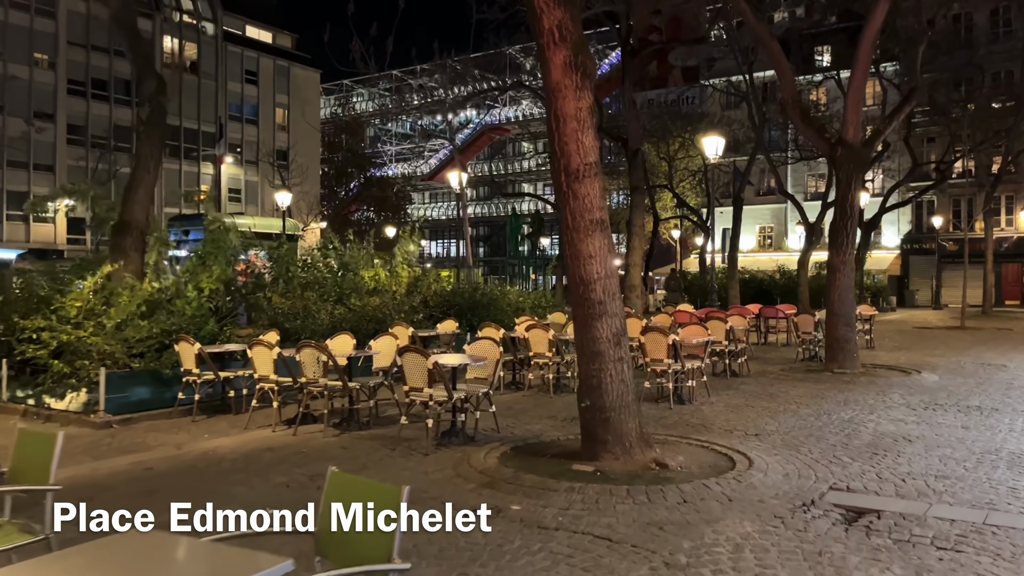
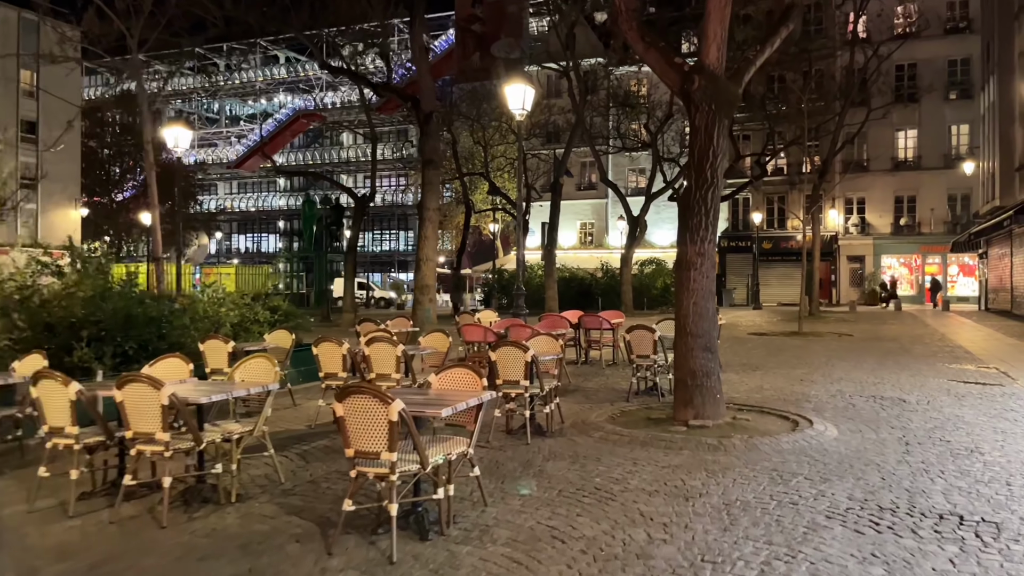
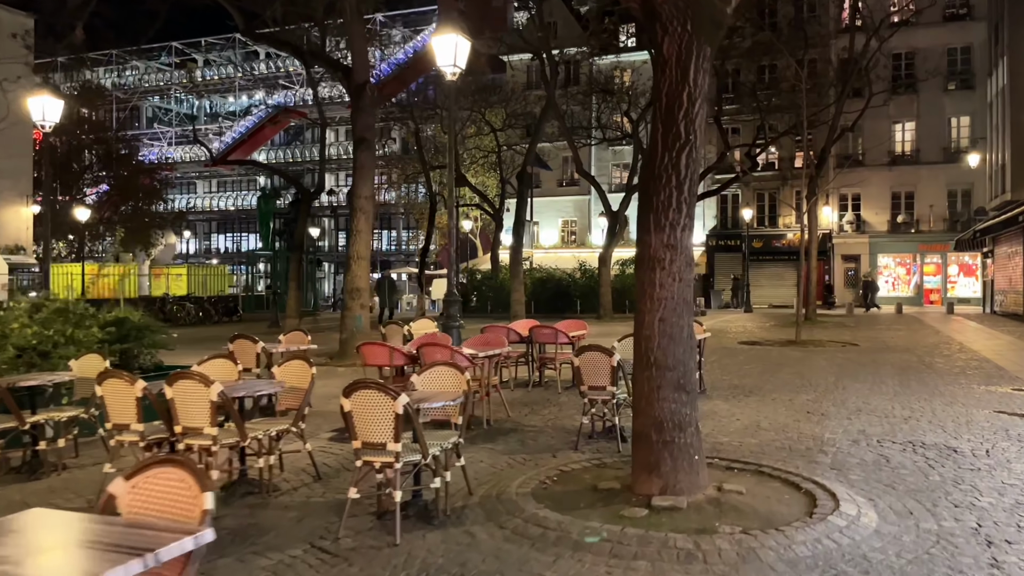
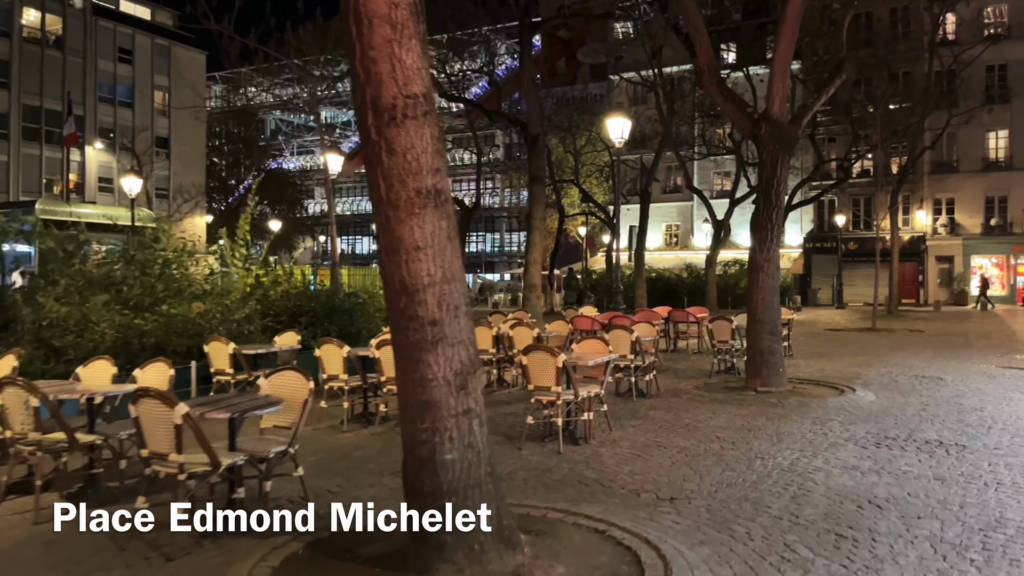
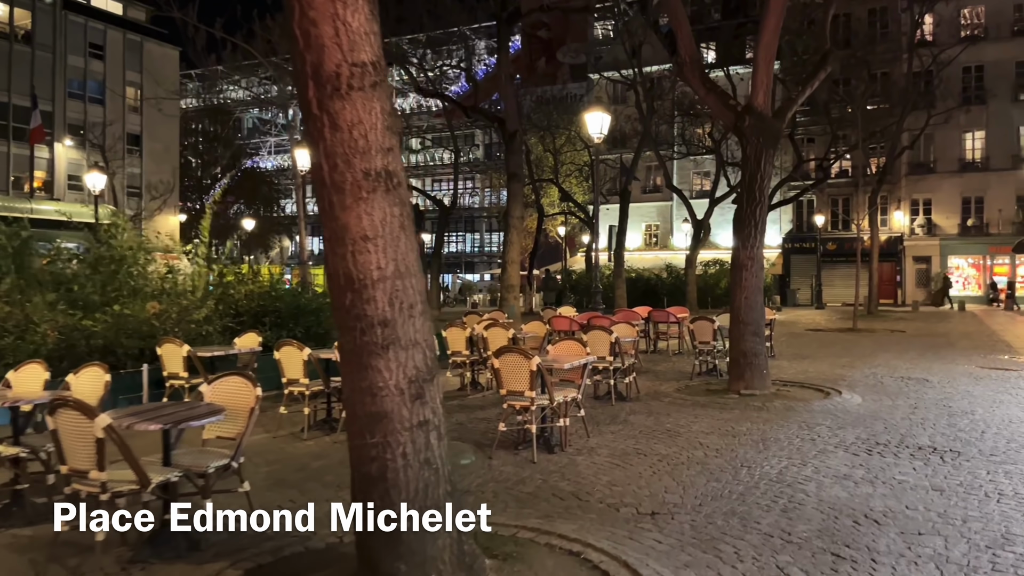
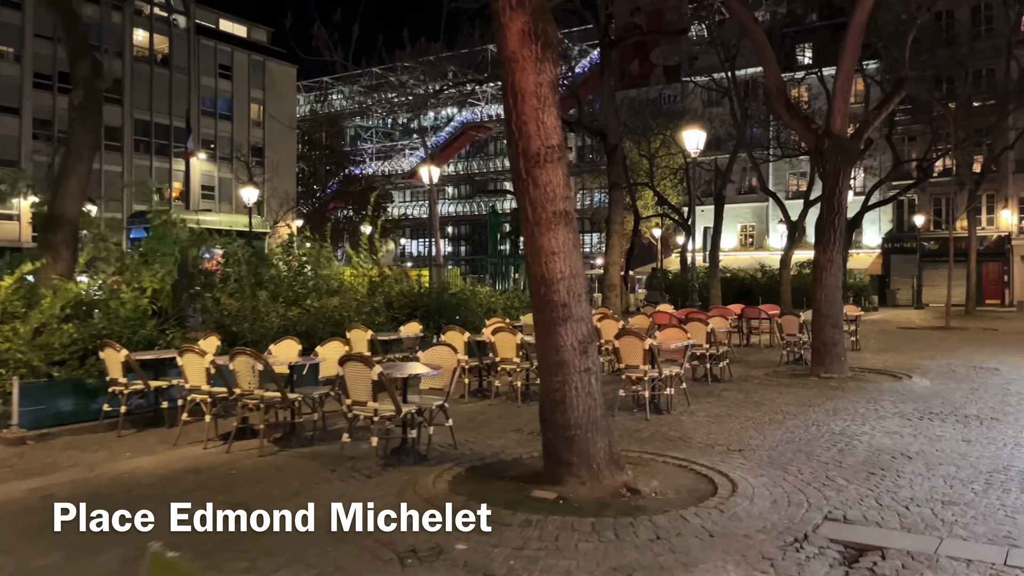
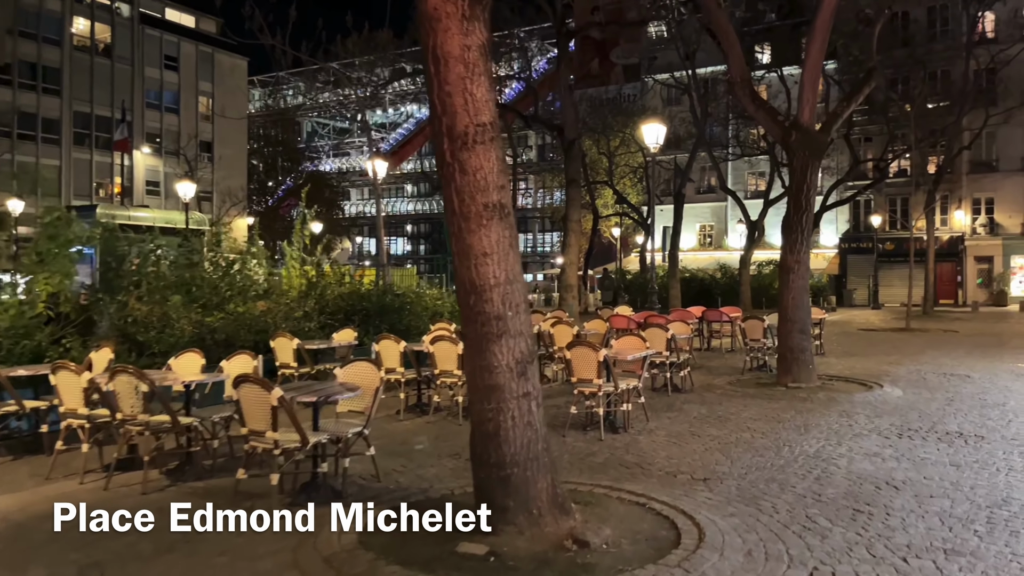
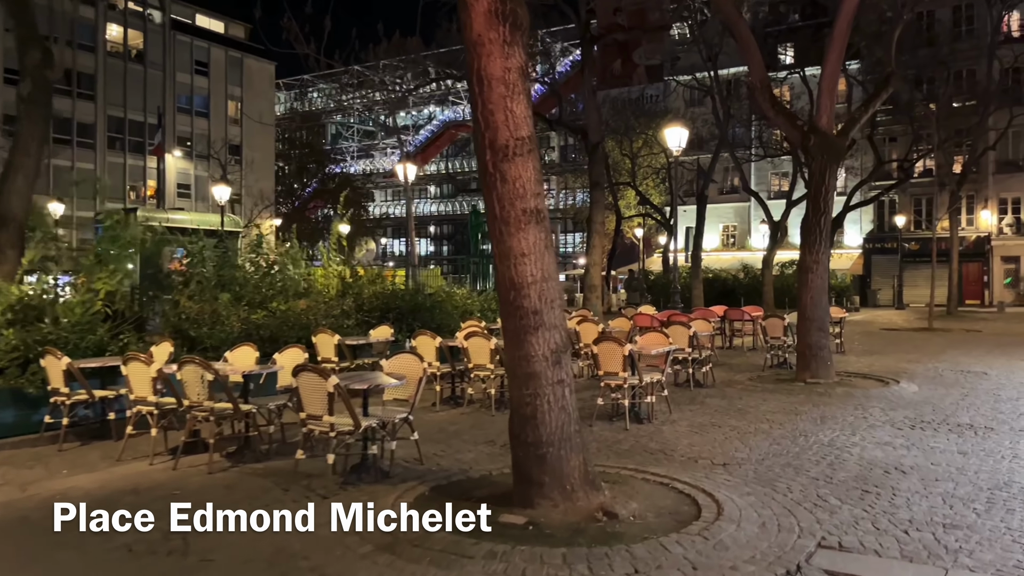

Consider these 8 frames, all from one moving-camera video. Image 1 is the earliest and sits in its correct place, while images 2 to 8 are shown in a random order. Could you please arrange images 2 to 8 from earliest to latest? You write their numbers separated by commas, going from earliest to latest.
6, 8, 7, 4, 5, 2, 3
